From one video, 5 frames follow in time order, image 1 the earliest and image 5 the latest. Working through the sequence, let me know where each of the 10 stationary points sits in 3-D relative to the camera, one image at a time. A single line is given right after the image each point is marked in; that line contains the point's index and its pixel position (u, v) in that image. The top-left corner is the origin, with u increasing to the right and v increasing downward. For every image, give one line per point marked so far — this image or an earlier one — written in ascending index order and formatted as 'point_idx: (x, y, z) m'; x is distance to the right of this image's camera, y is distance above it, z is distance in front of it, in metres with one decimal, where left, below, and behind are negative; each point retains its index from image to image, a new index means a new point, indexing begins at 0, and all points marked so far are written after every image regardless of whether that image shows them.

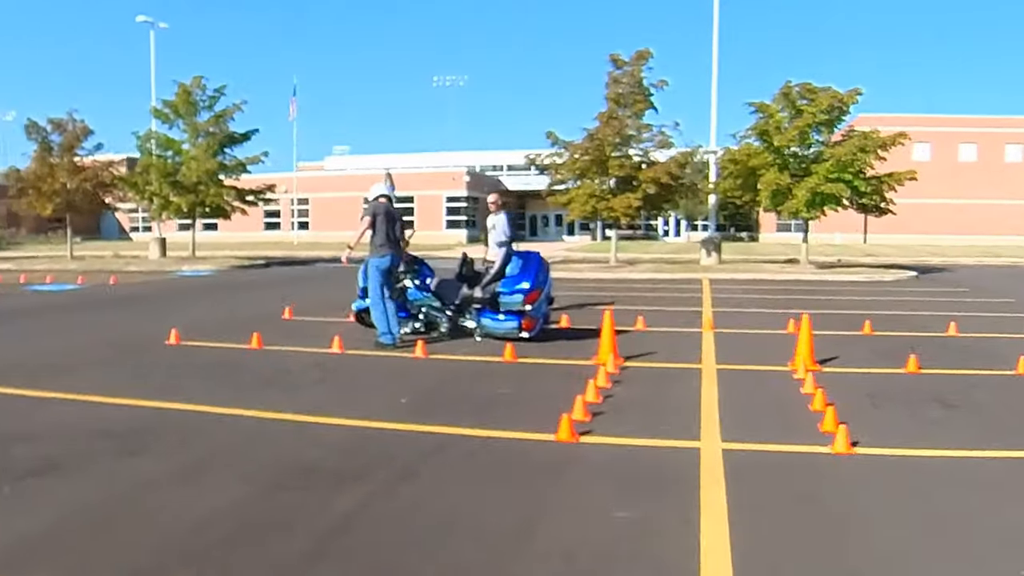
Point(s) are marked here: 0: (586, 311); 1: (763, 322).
0: (+1.4, -0.4, +13.3) m
1: (+4.3, -0.6, +12.3) m
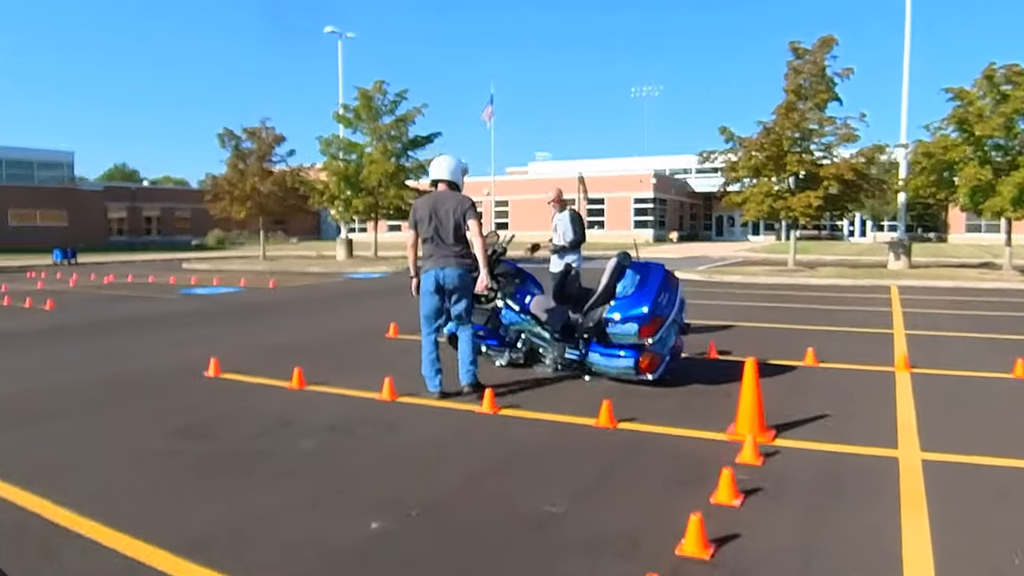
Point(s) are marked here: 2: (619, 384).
0: (+3.5, -0.7, +10.9) m
1: (+6.1, -0.9, +9.3) m
2: (+1.0, -0.9, +6.9) m
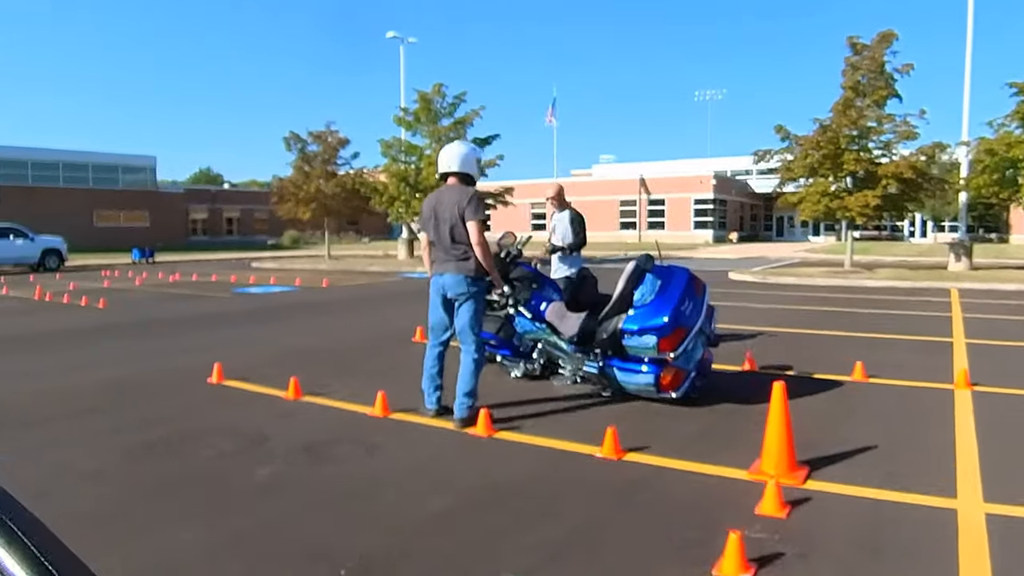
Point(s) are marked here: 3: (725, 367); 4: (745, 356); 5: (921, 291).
0: (+3.8, -0.8, +10.1) m
1: (+6.3, -1.0, +8.3) m
2: (+1.1, -1.0, +6.2) m
3: (+2.4, -0.9, +8.1) m
4: (+2.7, -0.8, +8.5) m
5: (+10.1, -0.2, +18.0) m
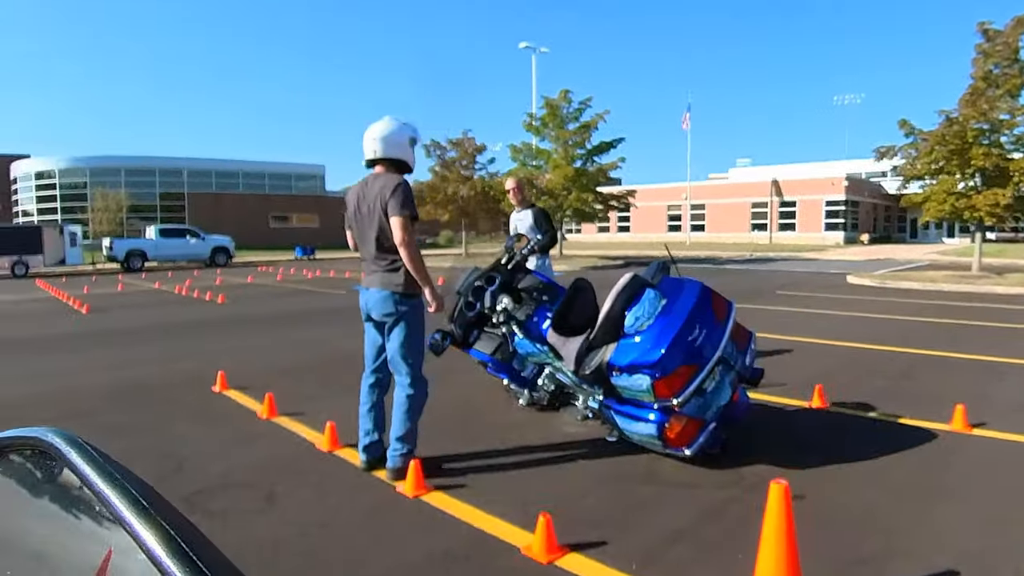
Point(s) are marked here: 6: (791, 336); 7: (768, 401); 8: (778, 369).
0: (+4.1, -1.0, +8.3) m
1: (+6.3, -1.2, +6.2) m
2: (+0.9, -1.1, +4.8) m
3: (+2.5, -1.0, +6.5) m
4: (+2.8, -1.0, +6.8) m
5: (+11.4, -0.4, +15.2) m
6: (+4.1, -0.7, +10.5) m
7: (+2.3, -1.0, +6.3) m
8: (+3.0, -0.9, +8.0) m
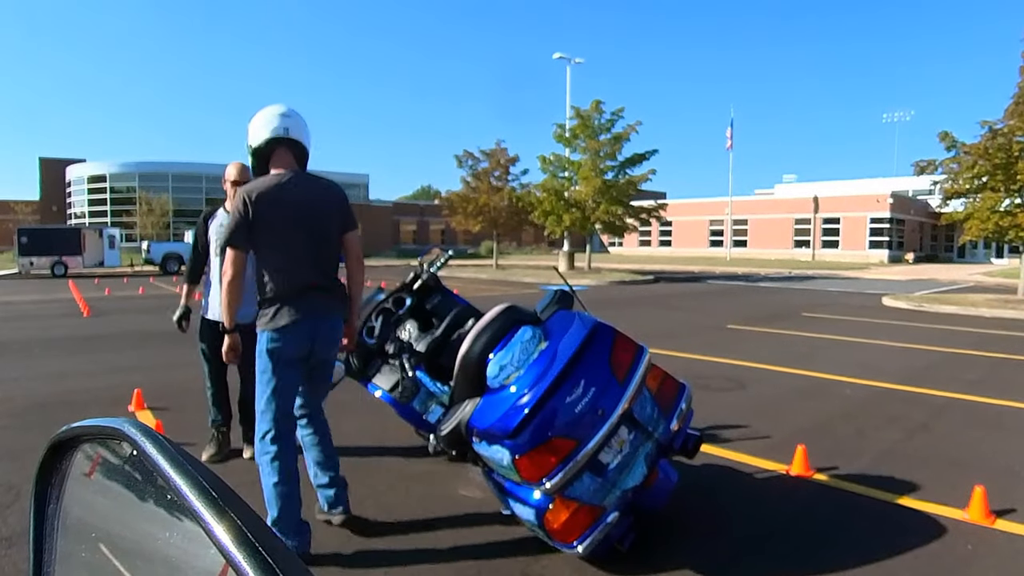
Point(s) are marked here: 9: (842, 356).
0: (+3.5, -1.3, +7.0) m
1: (+5.6, -1.5, +4.8) m
2: (+0.1, -1.3, +3.7) m
3: (+1.8, -1.3, +5.2) m
4: (+2.2, -1.2, +5.6) m
5: (+11.2, -1.0, +13.6) m
6: (+3.7, -1.0, +9.1) m
7: (+1.6, -1.2, +5.1) m
8: (+2.4, -1.2, +6.7) m
9: (+4.6, -1.0, +10.2) m
